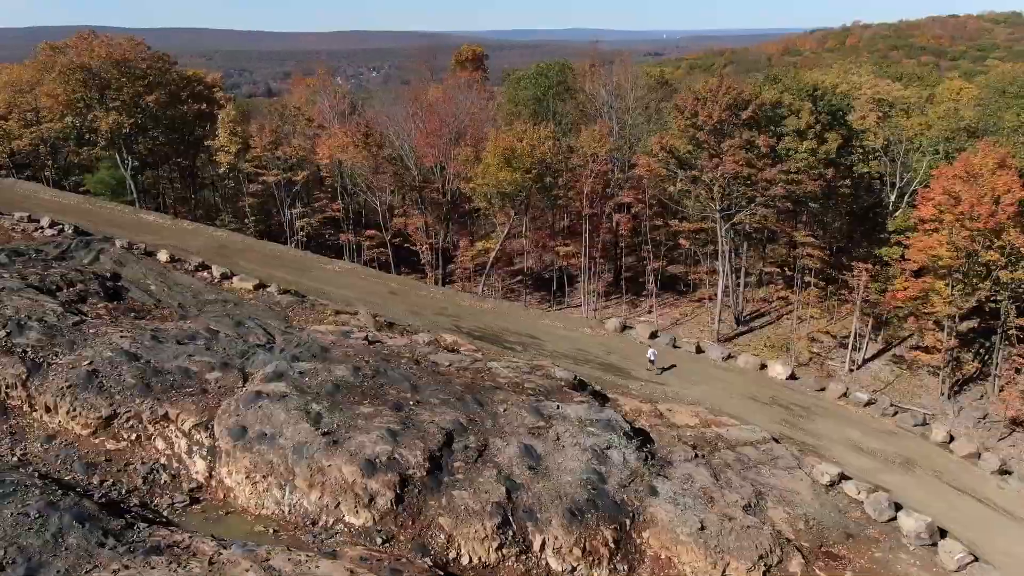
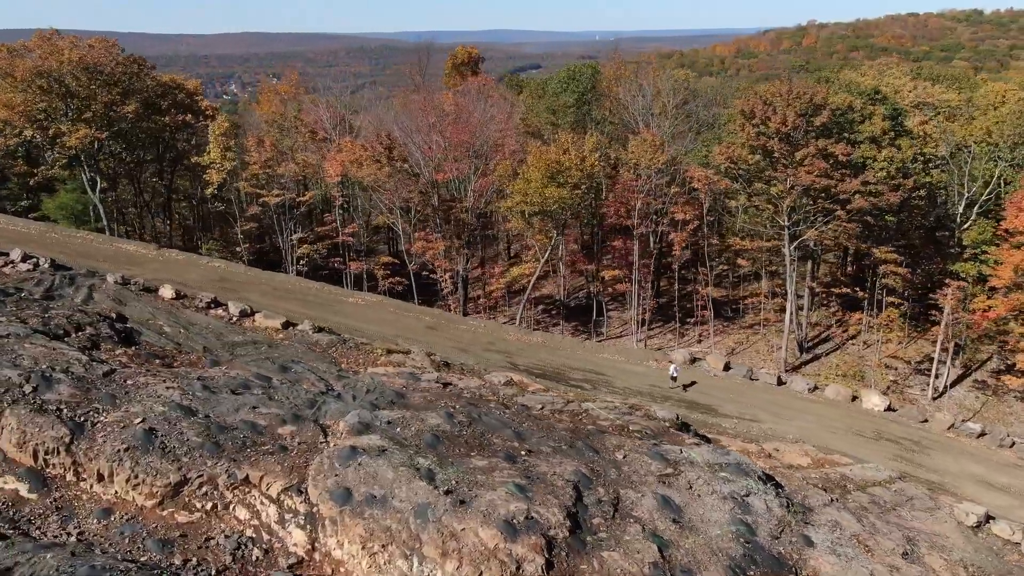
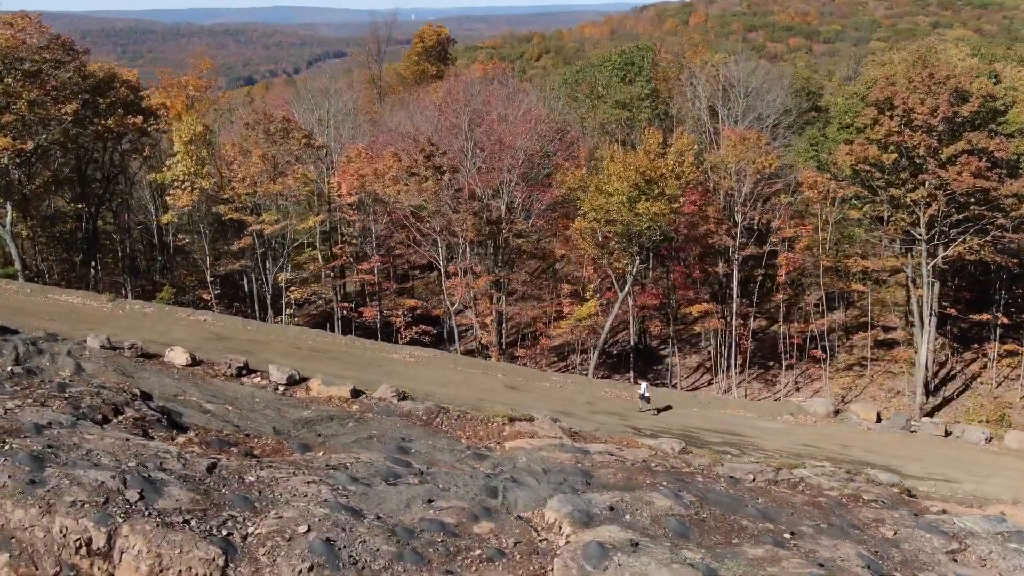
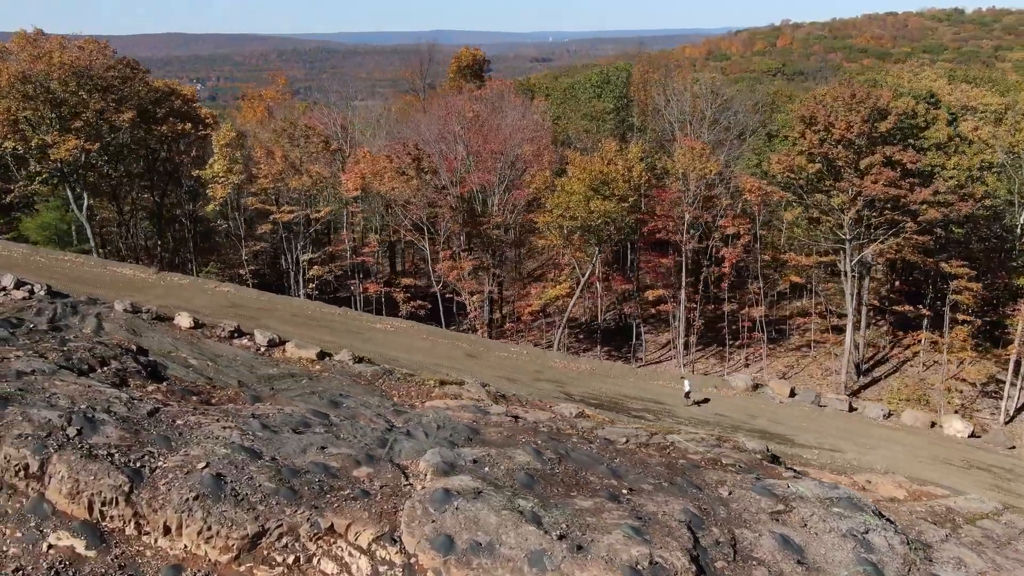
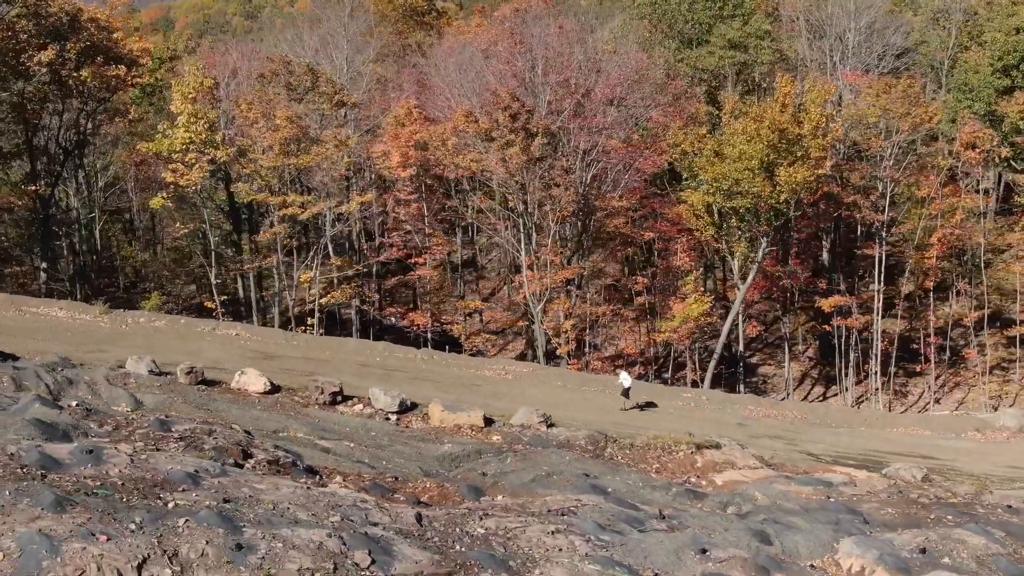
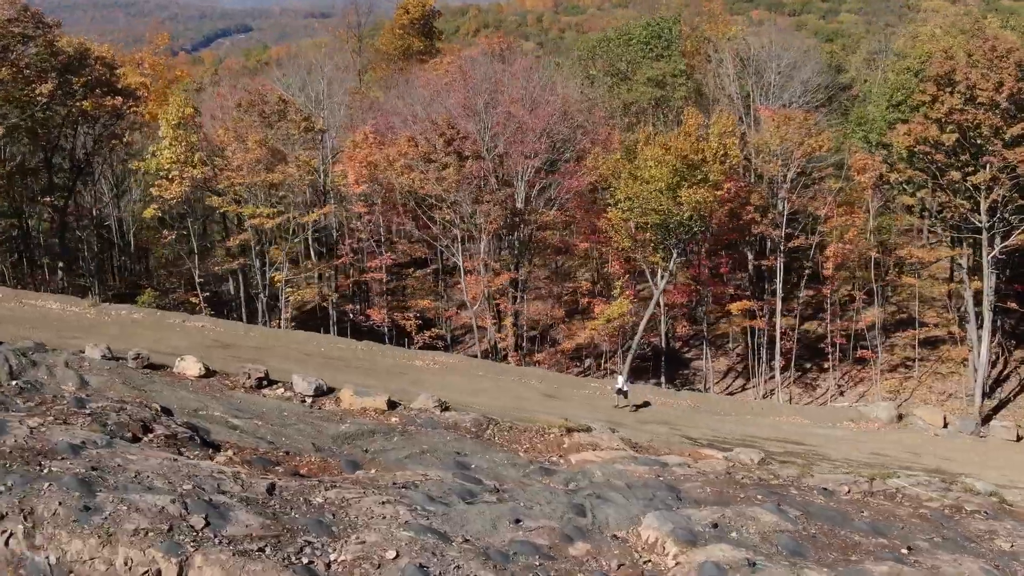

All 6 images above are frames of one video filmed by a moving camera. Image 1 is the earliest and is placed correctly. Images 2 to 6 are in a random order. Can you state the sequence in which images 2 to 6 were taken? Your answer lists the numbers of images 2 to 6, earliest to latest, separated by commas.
2, 4, 3, 6, 5
